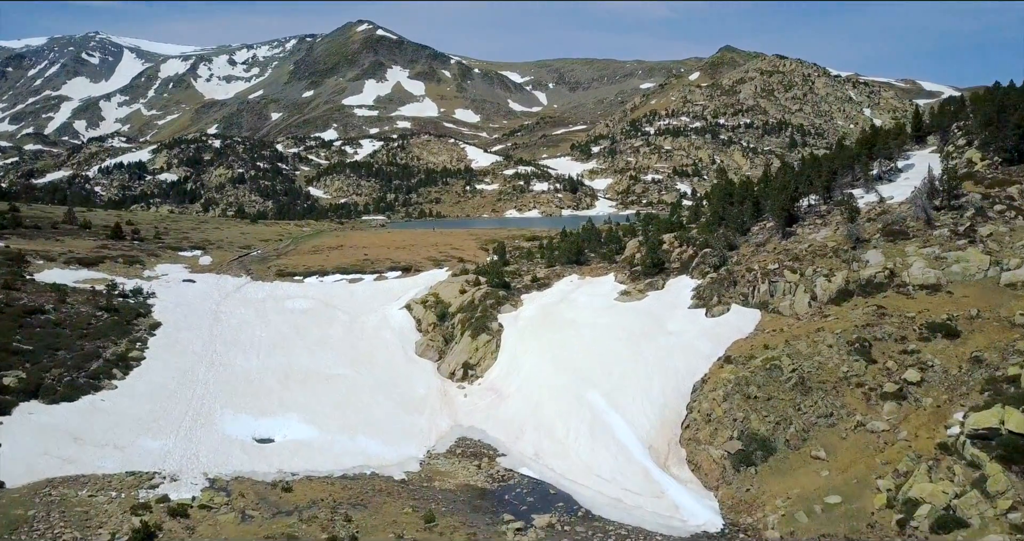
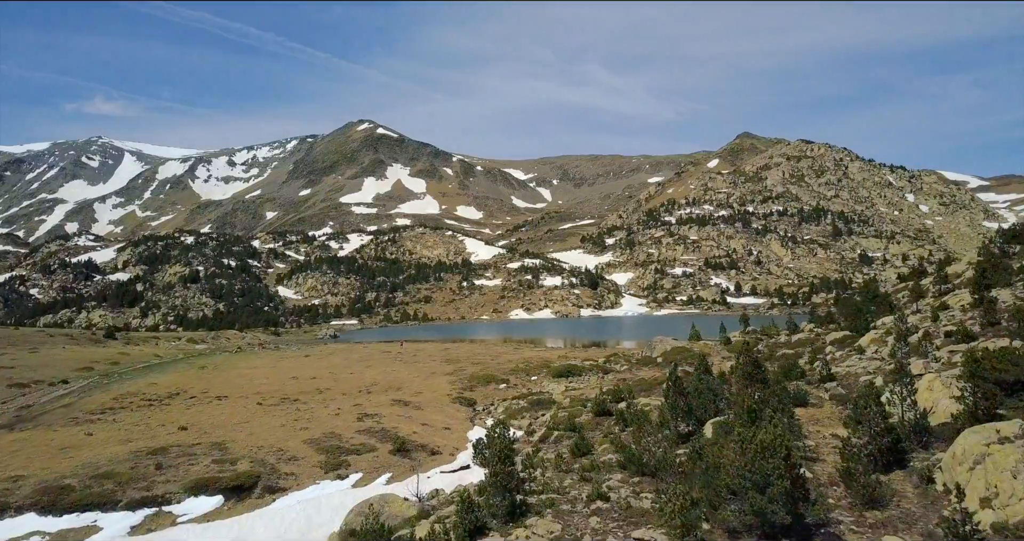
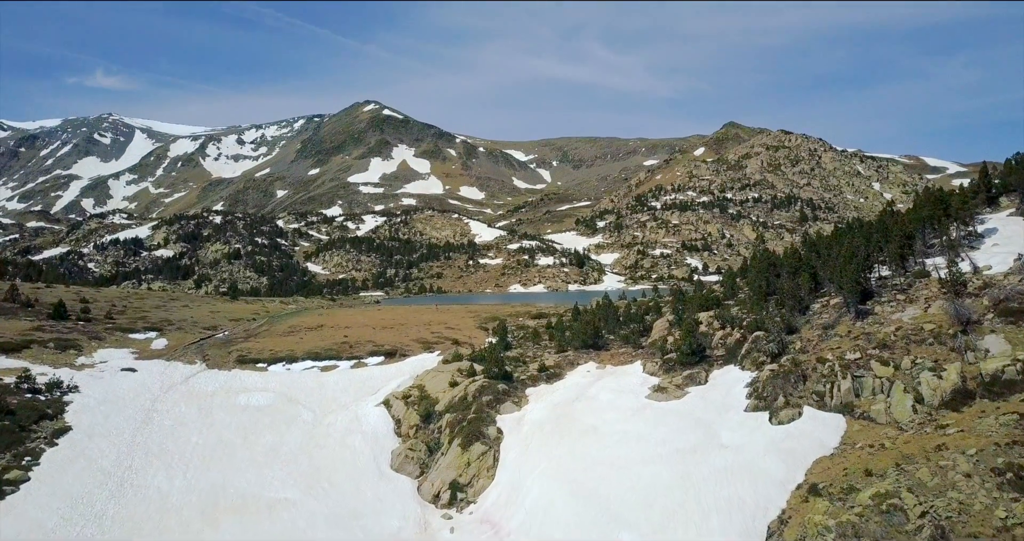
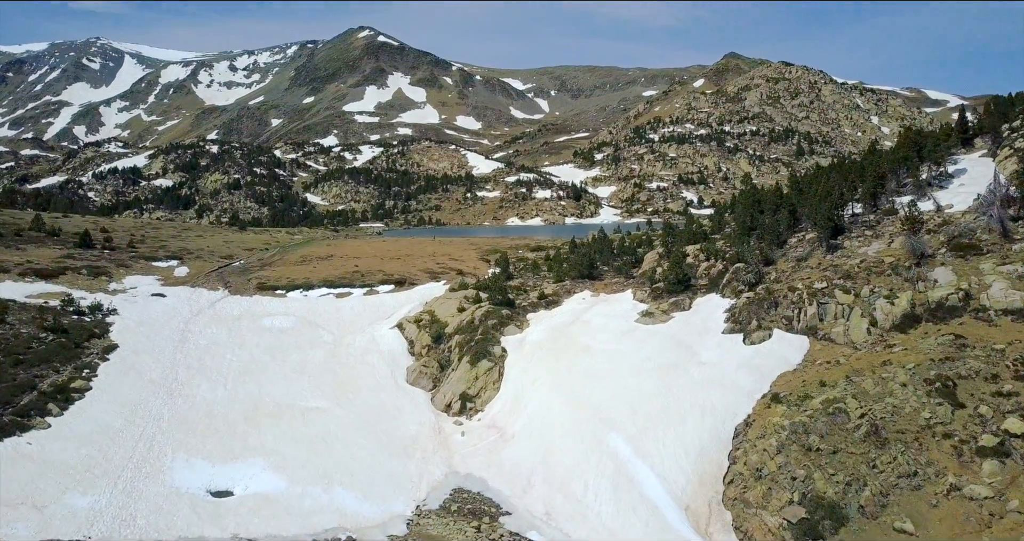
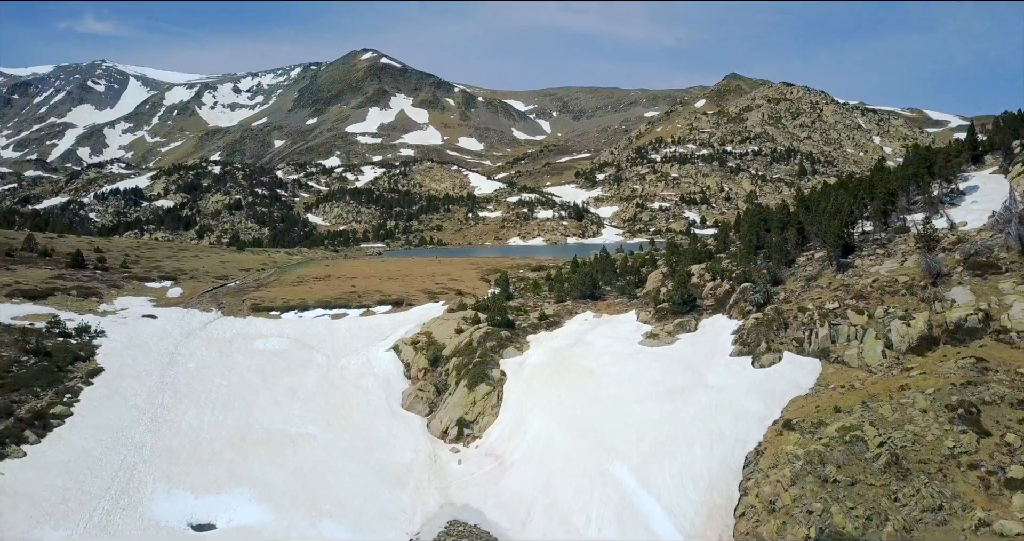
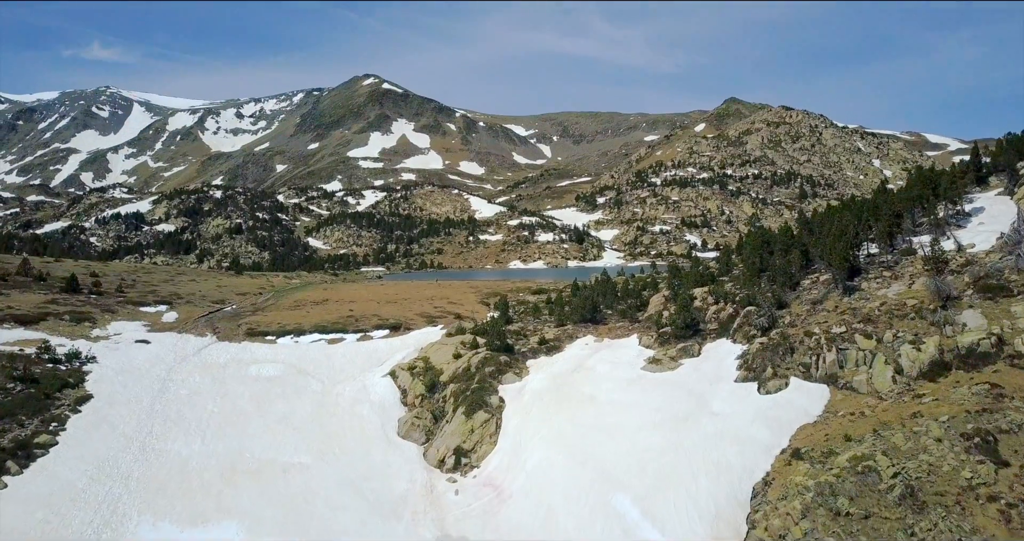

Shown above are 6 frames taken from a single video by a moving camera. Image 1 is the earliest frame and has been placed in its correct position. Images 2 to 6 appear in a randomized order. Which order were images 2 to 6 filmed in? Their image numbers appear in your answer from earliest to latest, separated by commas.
4, 5, 6, 3, 2
